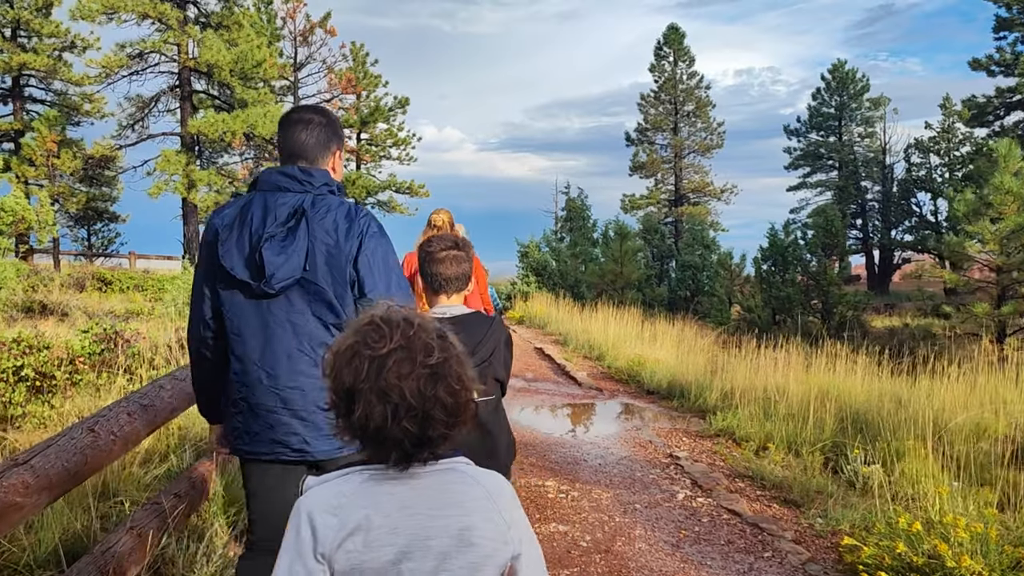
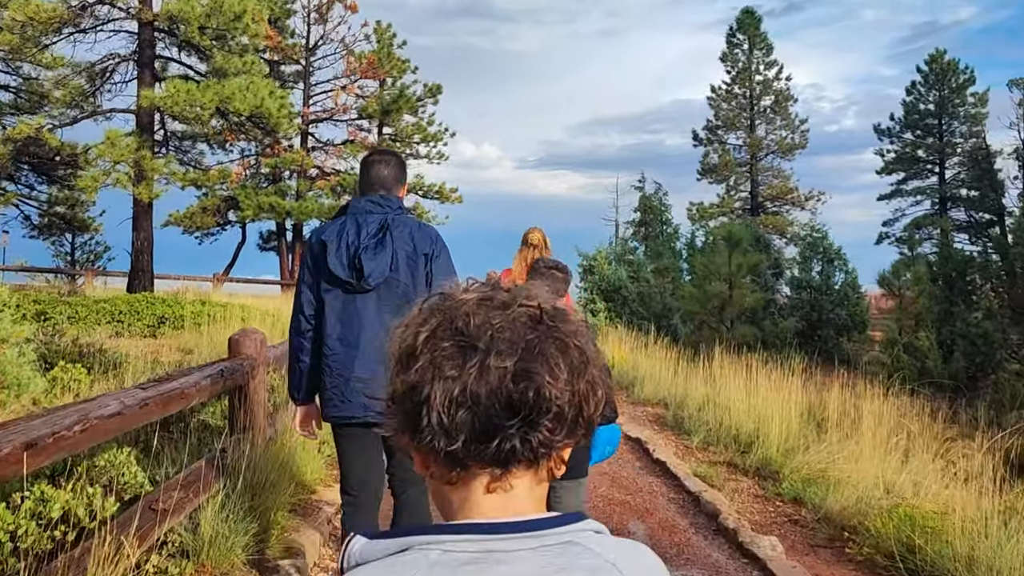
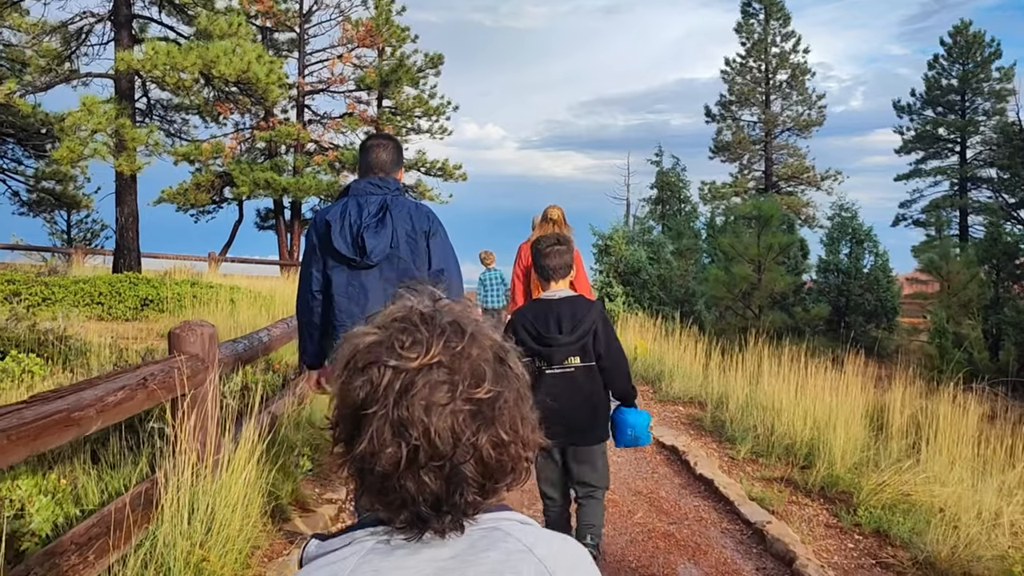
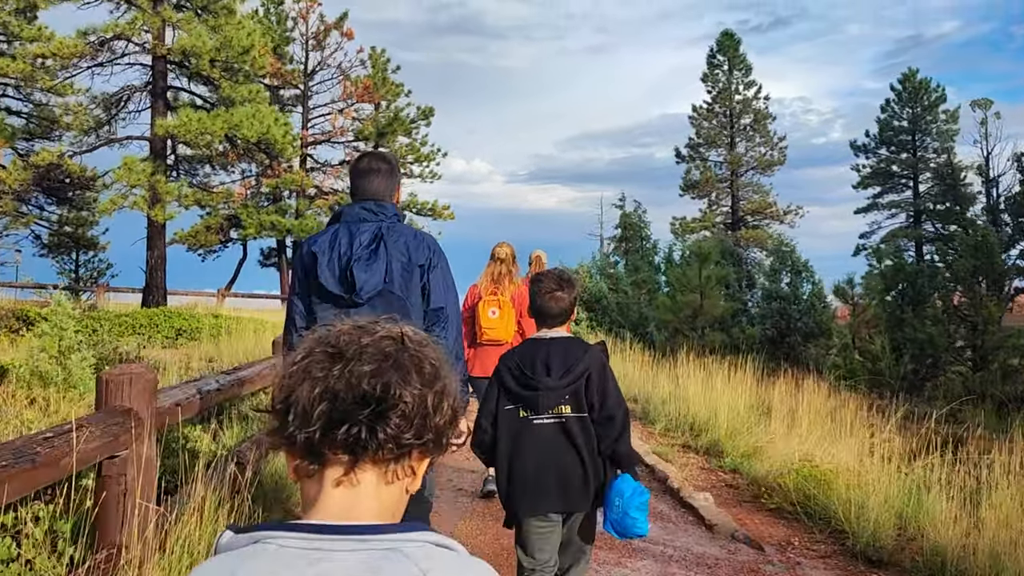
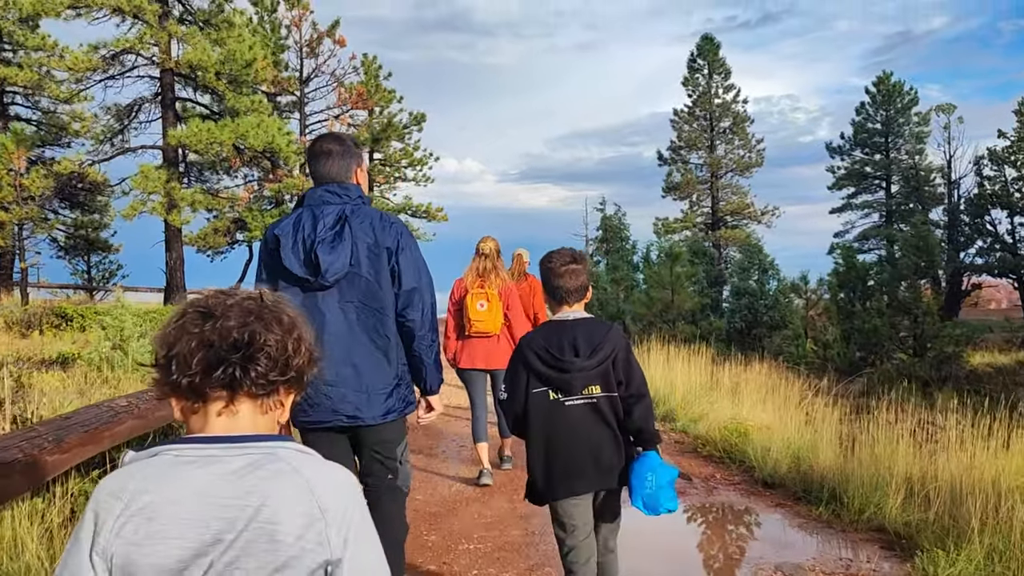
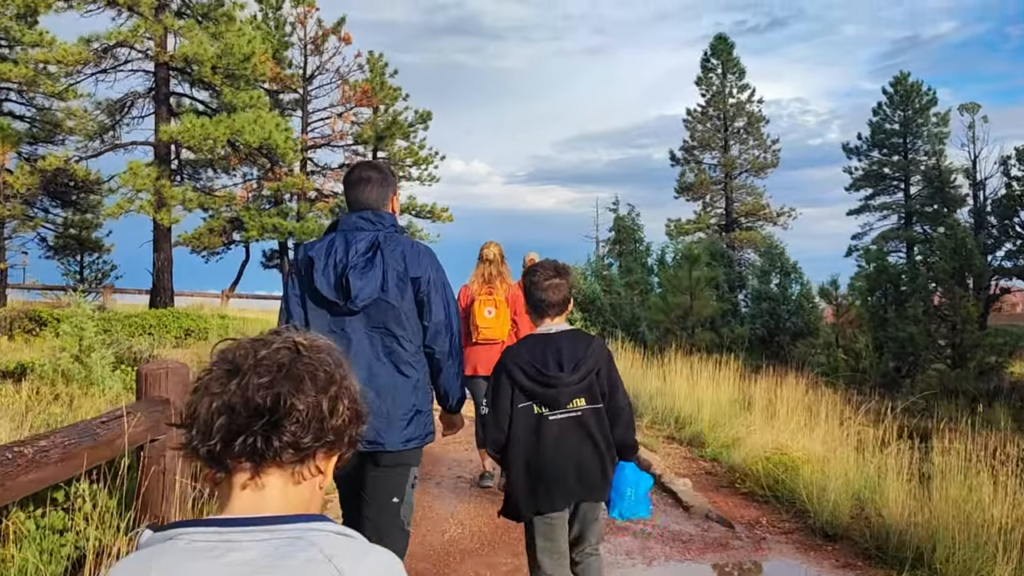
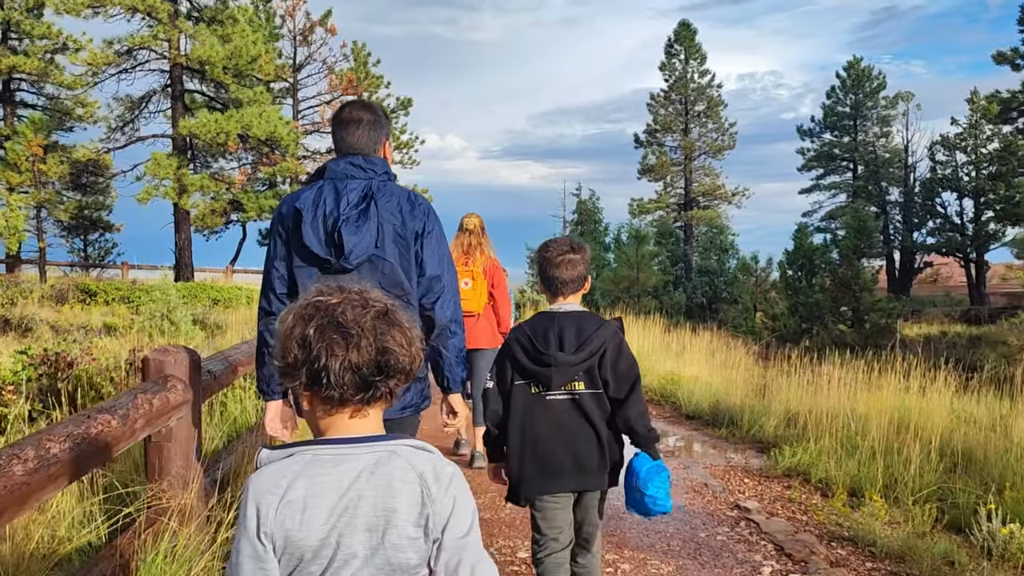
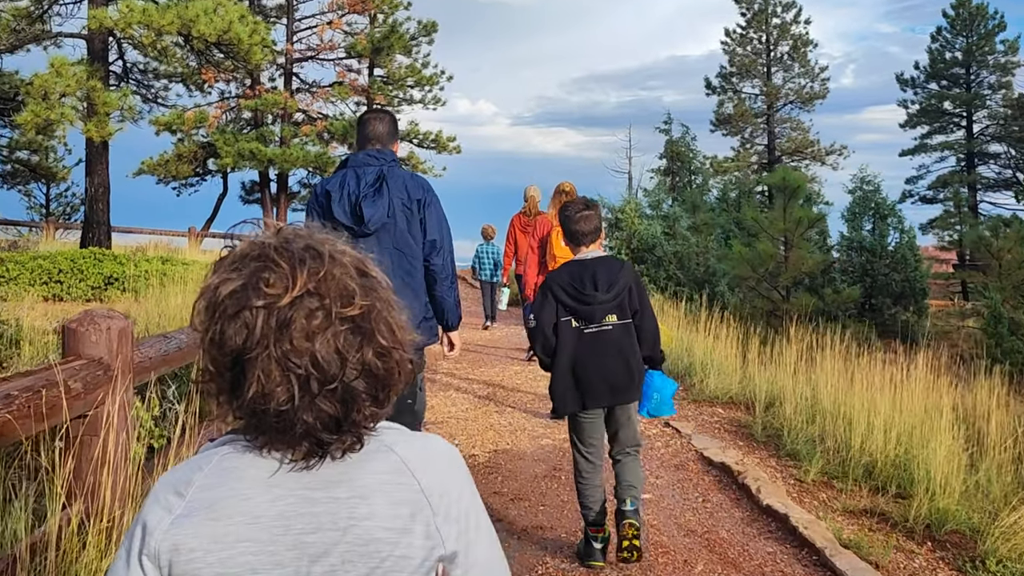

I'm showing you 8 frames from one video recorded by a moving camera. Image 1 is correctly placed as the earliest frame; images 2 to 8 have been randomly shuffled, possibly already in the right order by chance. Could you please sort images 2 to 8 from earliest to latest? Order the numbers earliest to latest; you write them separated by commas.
7, 5, 6, 4, 2, 3, 8
